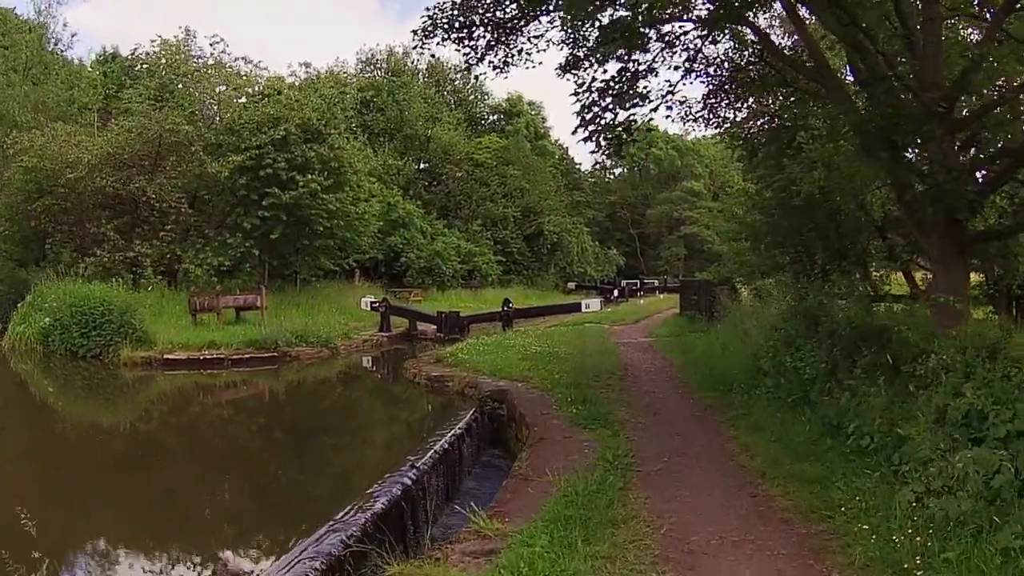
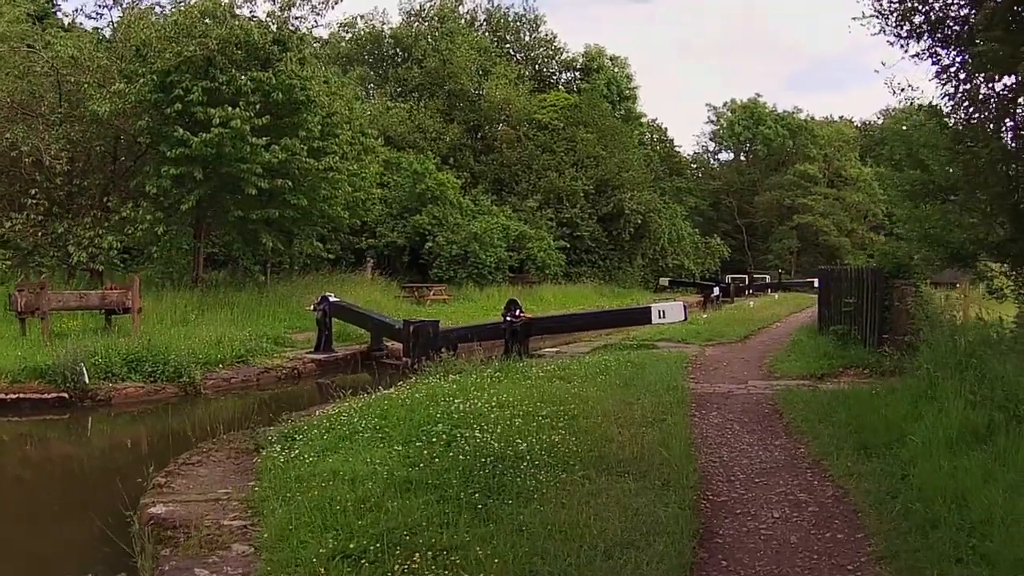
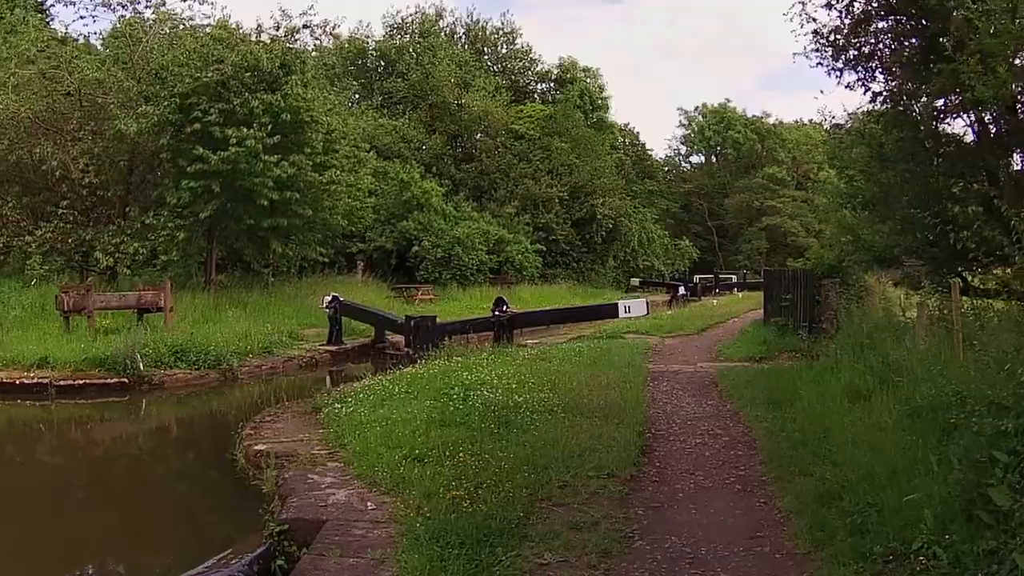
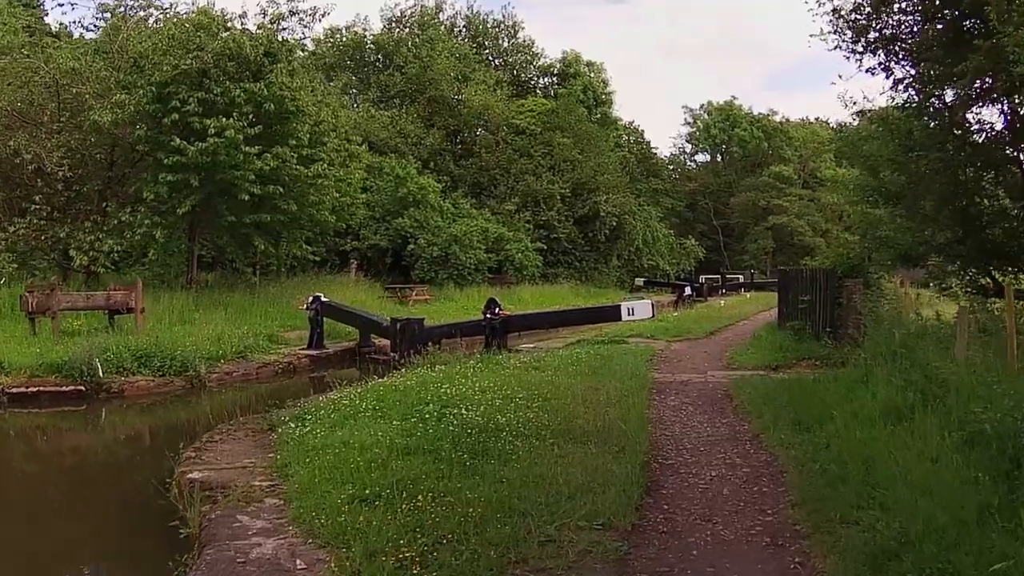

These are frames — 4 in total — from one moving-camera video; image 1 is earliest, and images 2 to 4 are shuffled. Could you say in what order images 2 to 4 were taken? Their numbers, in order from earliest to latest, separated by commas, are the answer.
3, 4, 2
